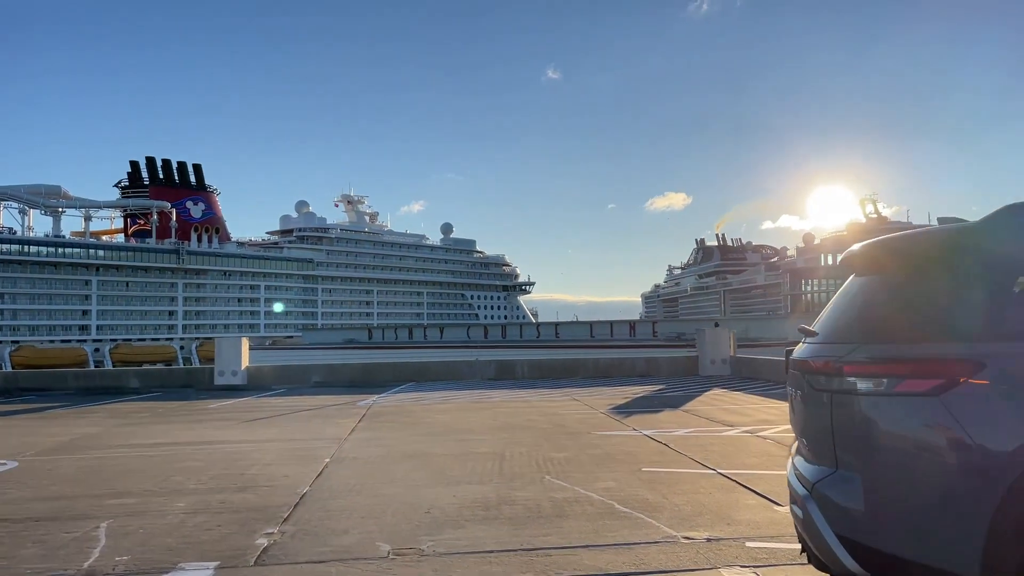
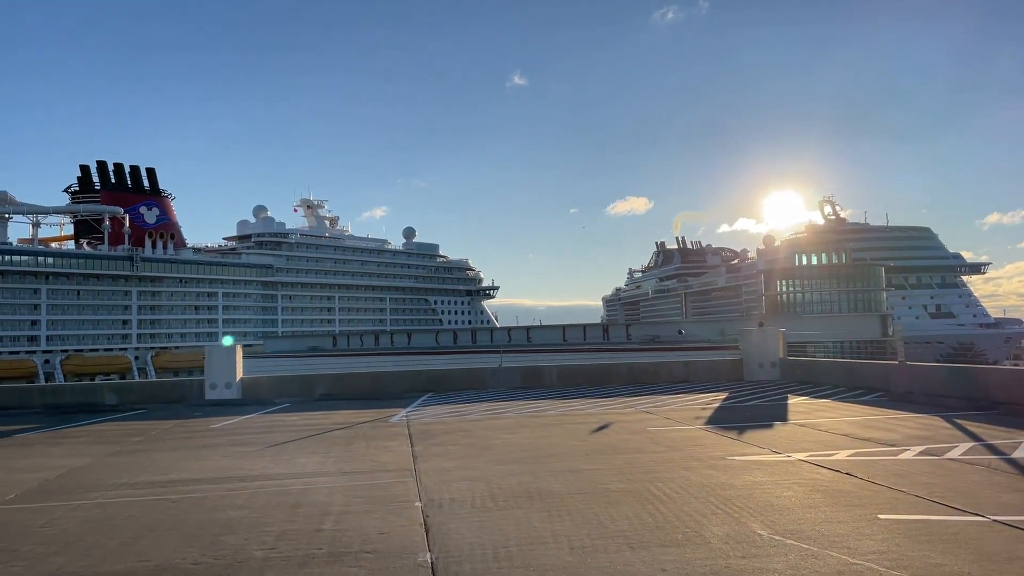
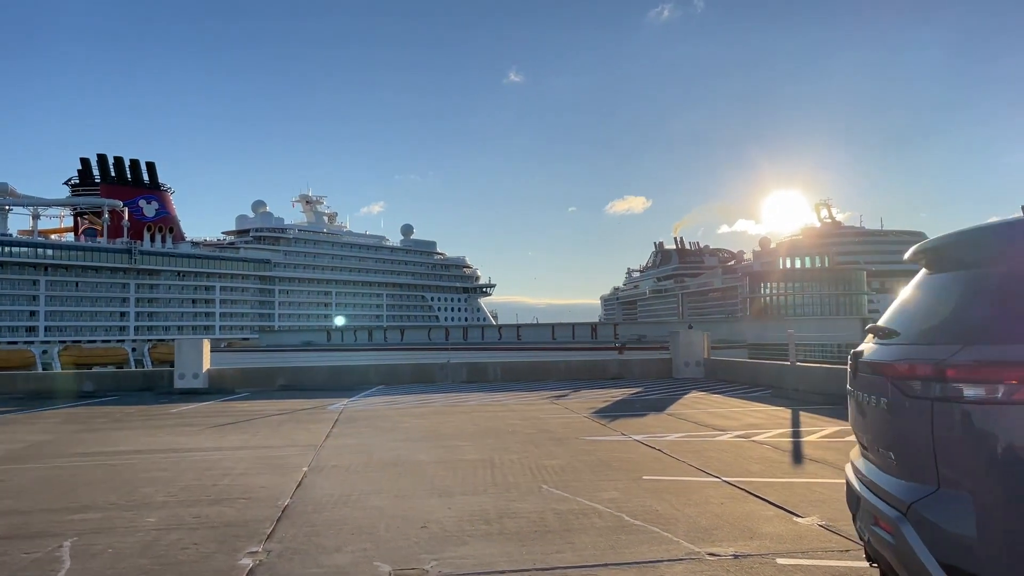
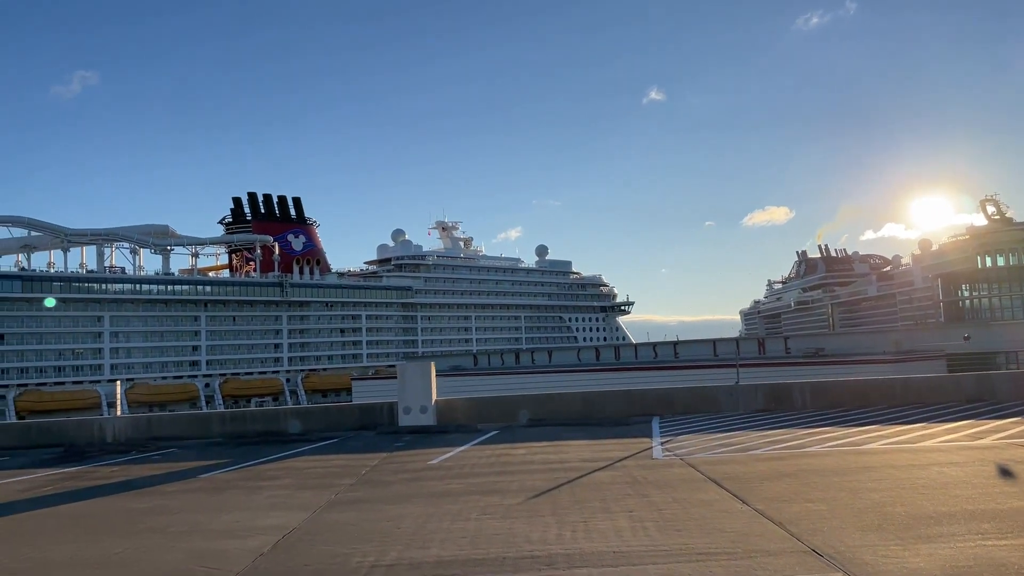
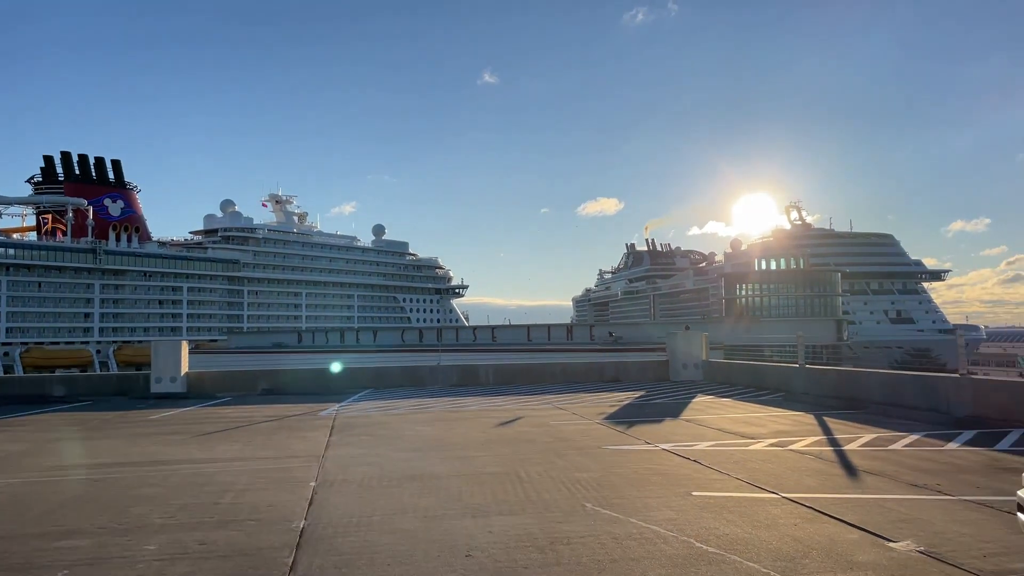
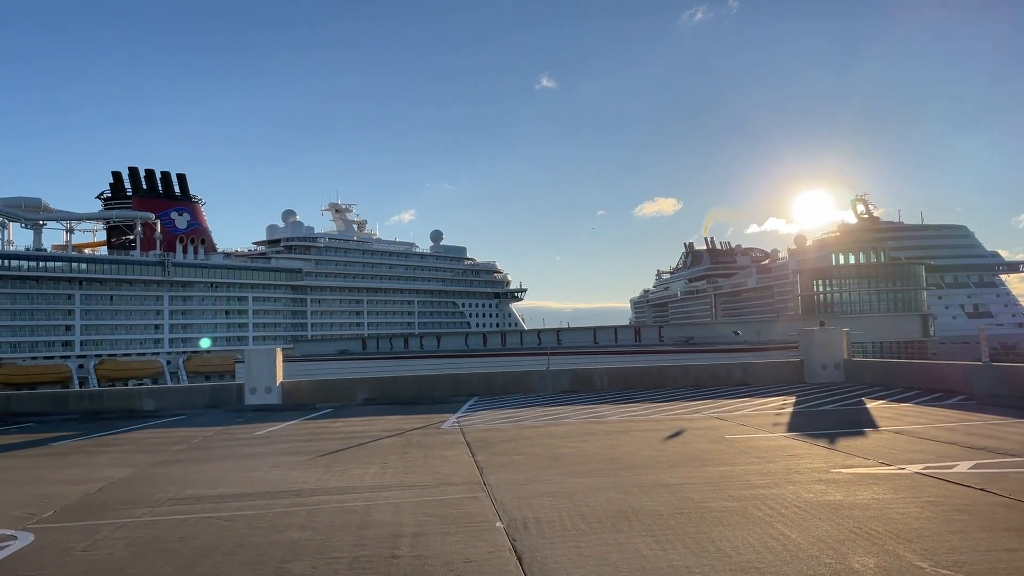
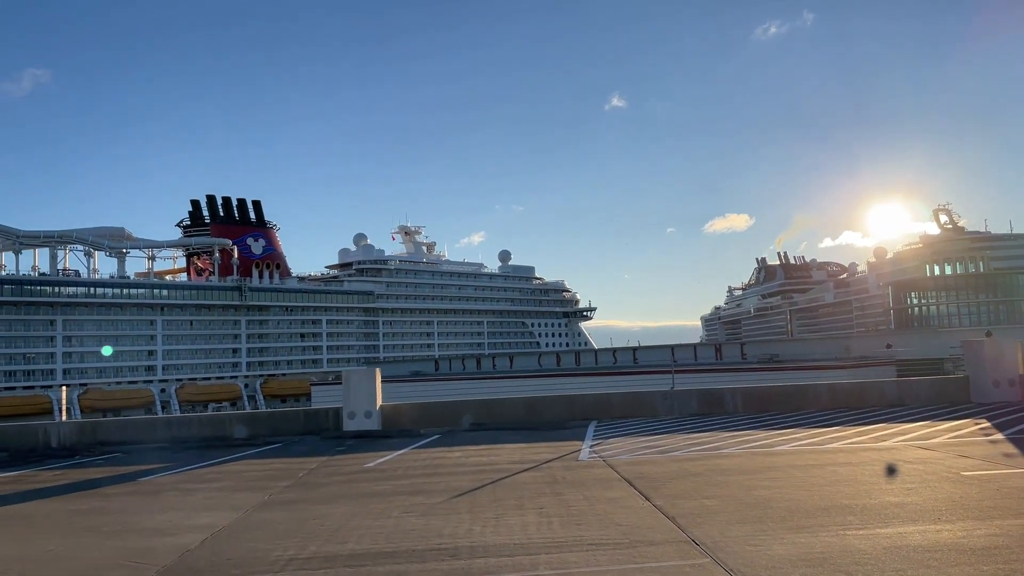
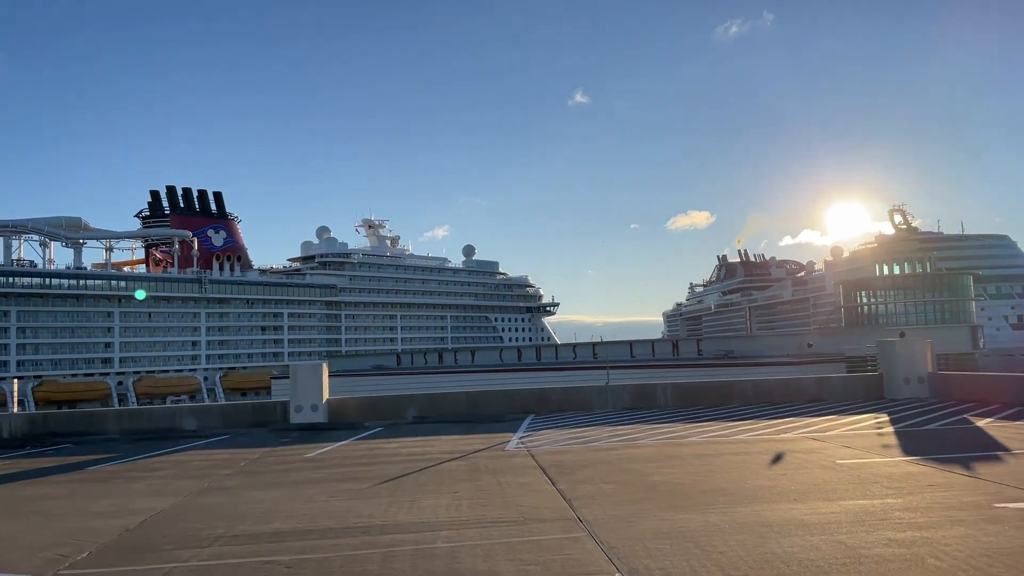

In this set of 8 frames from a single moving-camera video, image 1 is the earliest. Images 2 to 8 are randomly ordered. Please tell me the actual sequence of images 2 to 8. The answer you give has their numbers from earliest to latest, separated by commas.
3, 5, 2, 6, 8, 7, 4
